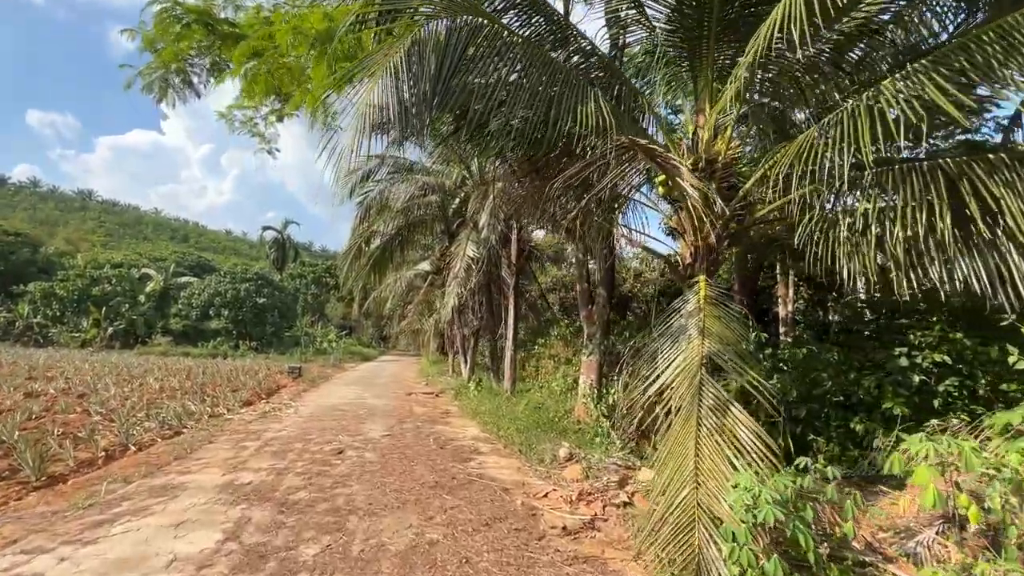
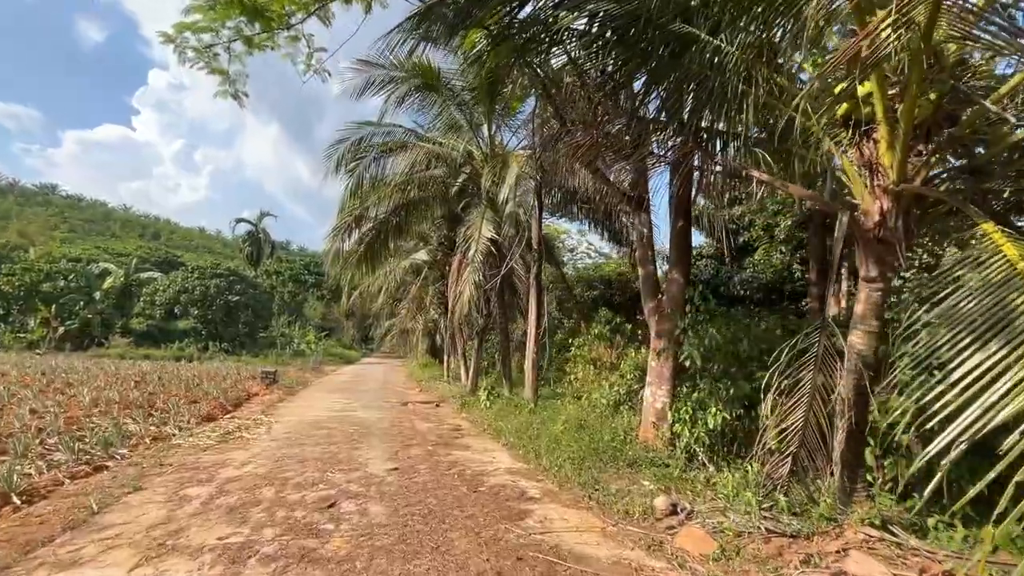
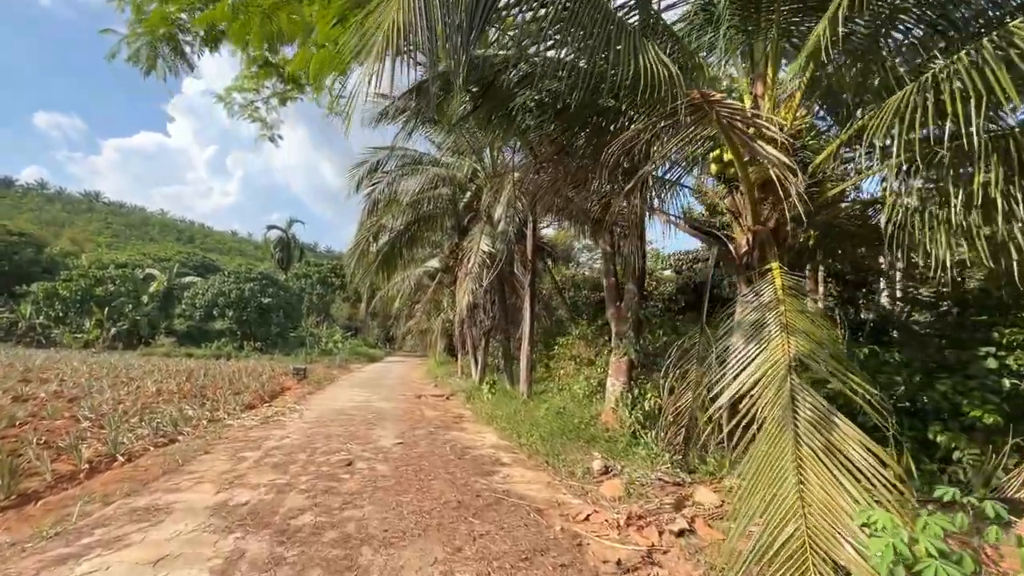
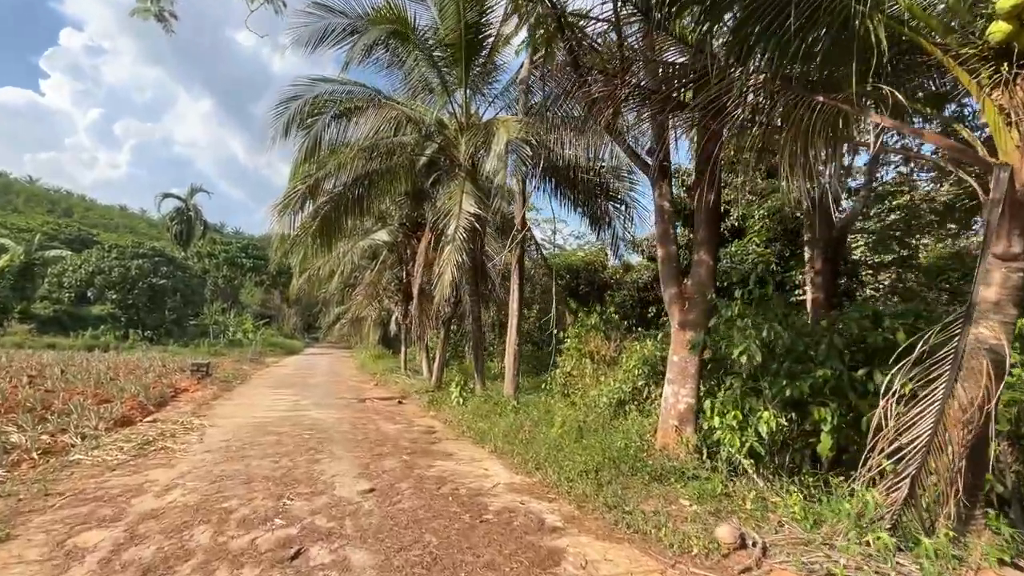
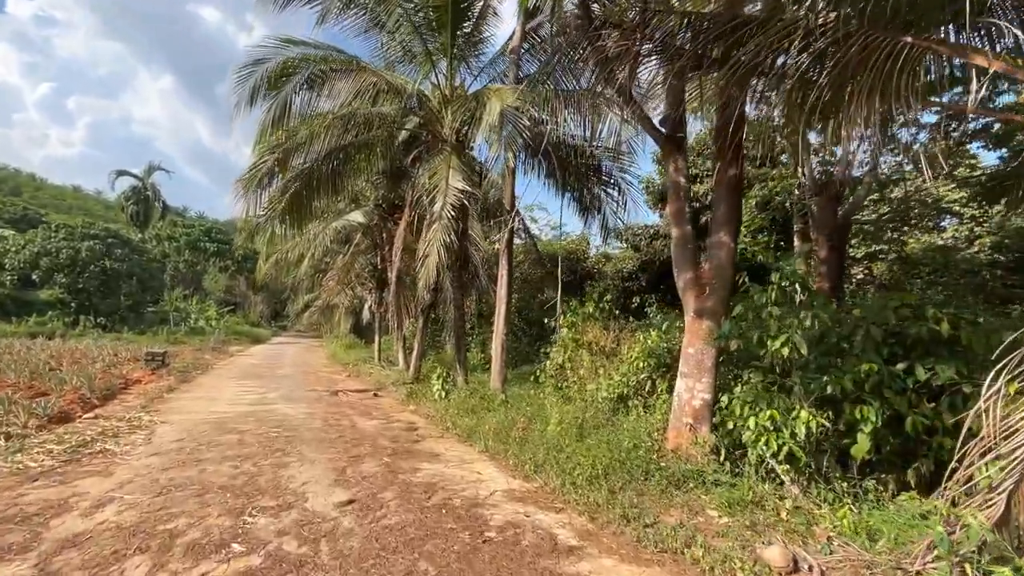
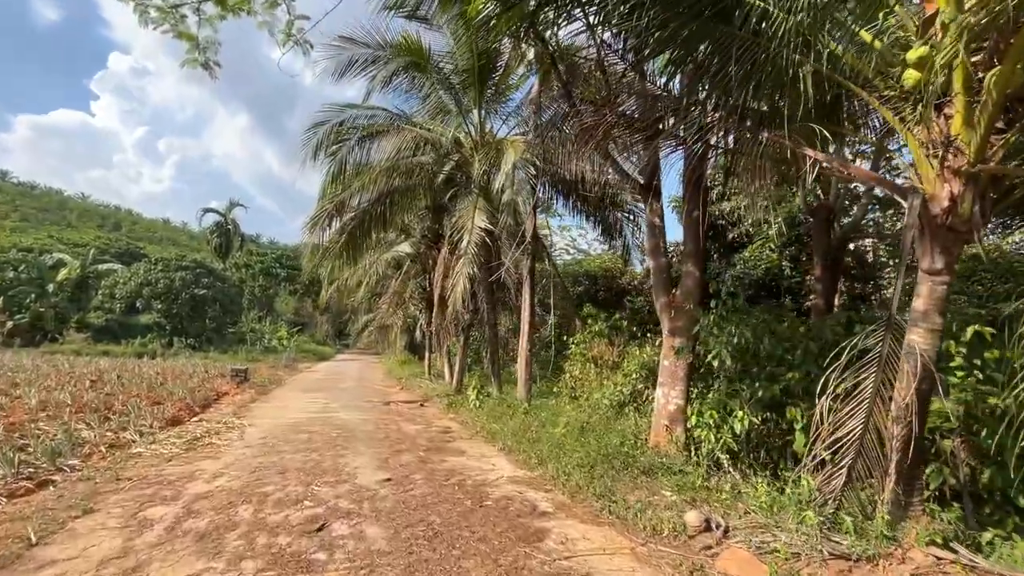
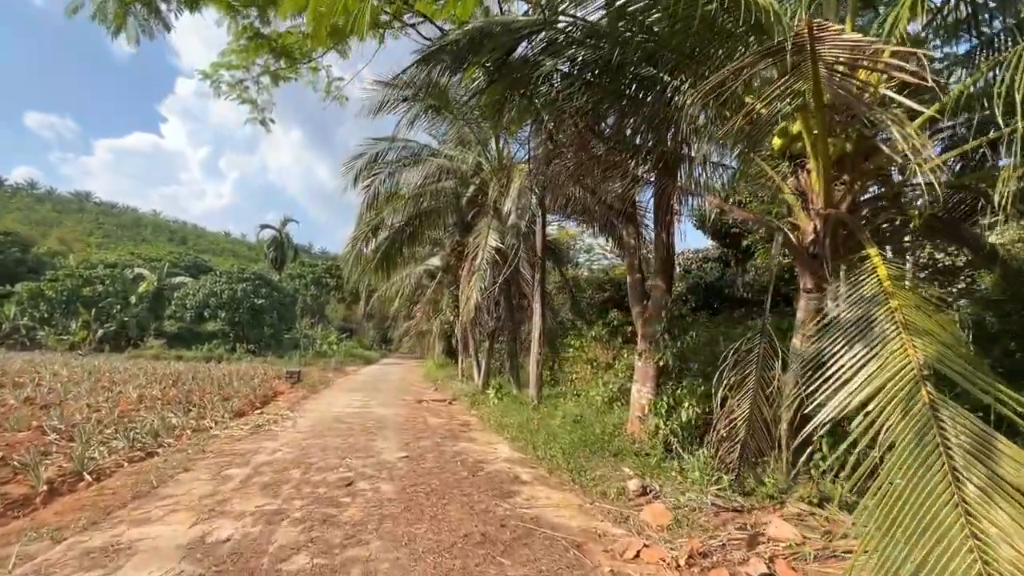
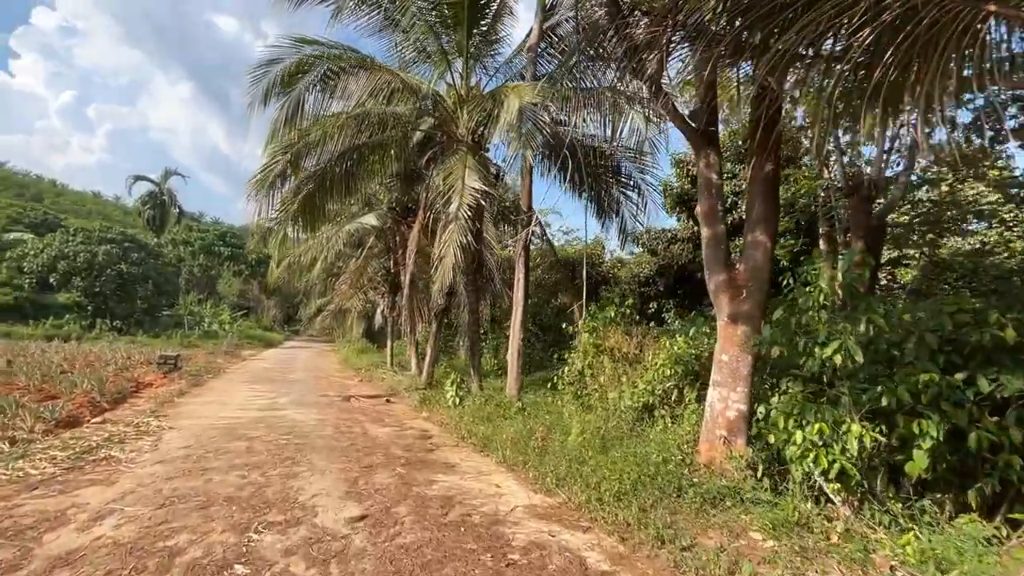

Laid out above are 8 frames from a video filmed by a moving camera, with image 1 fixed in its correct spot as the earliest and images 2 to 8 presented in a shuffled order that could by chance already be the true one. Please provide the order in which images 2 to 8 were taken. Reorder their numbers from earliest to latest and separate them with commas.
3, 7, 2, 6, 4, 5, 8
